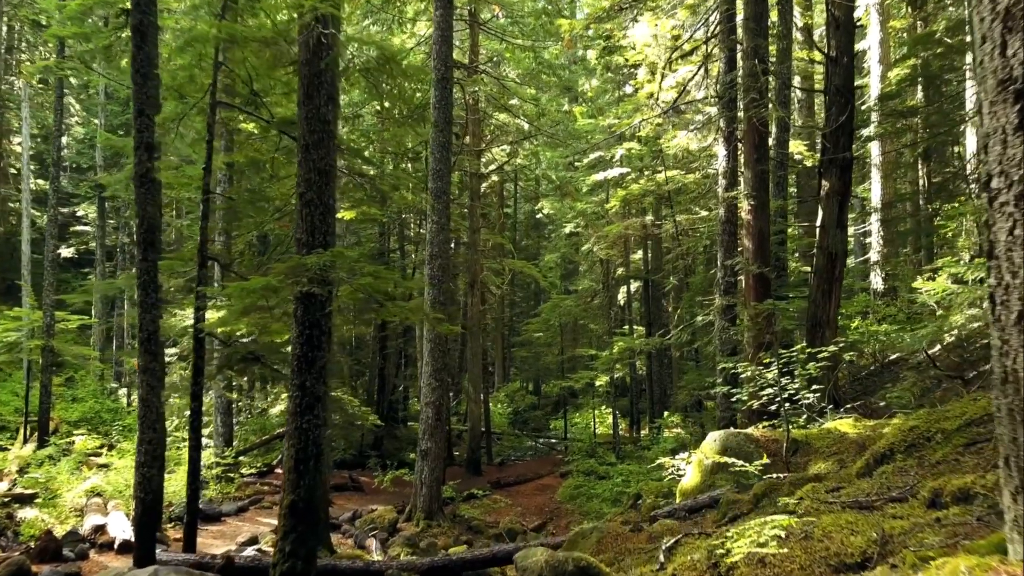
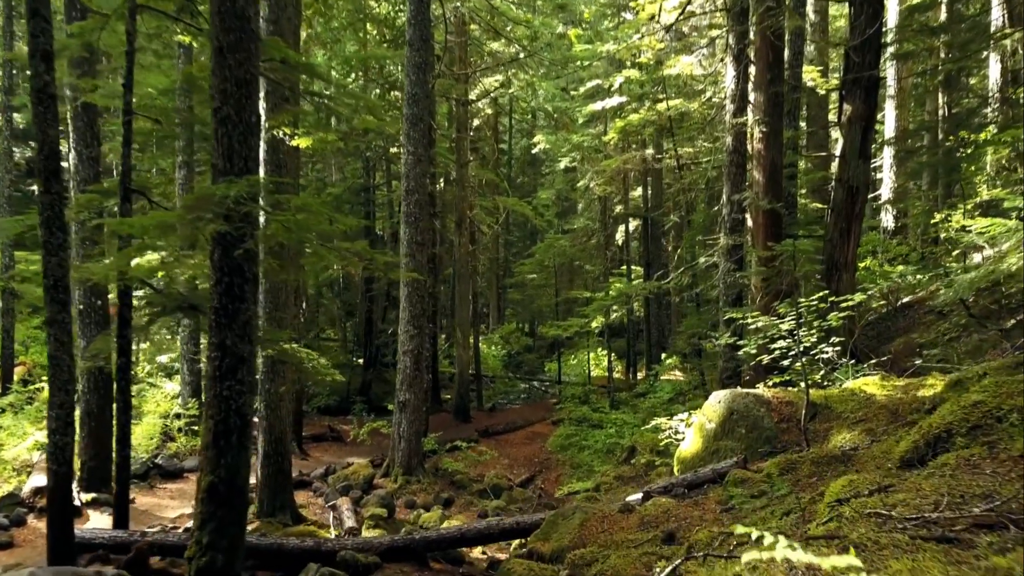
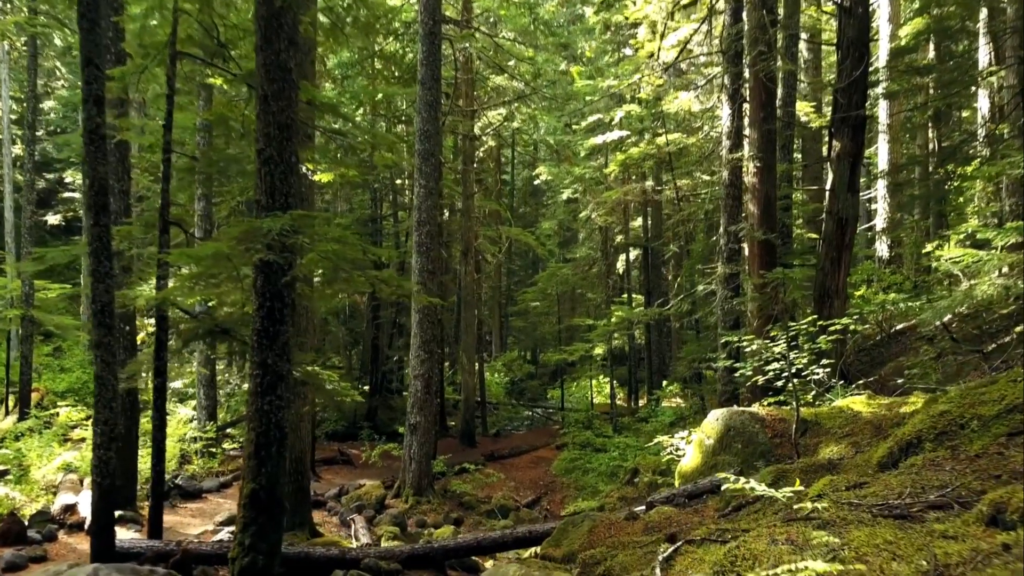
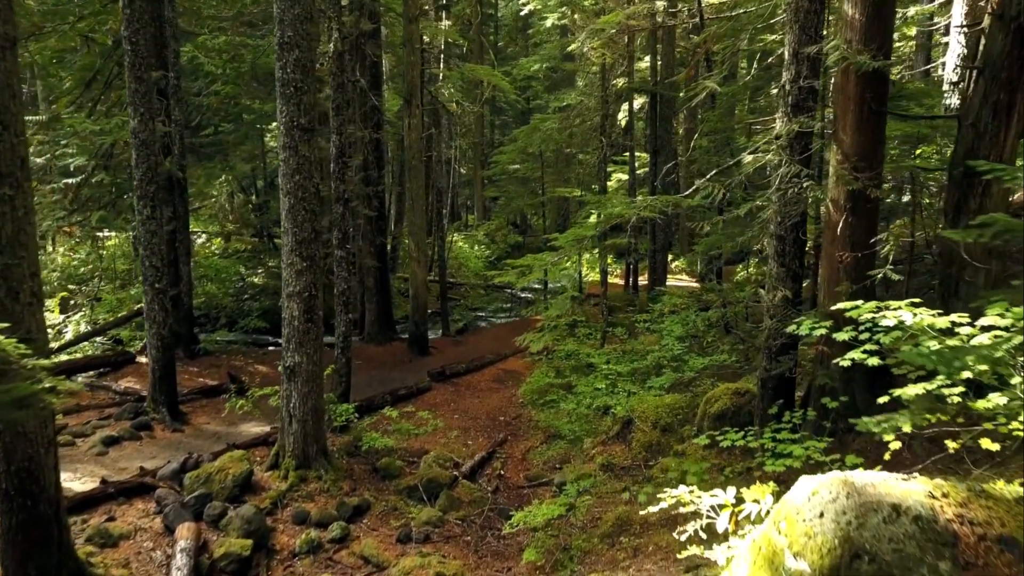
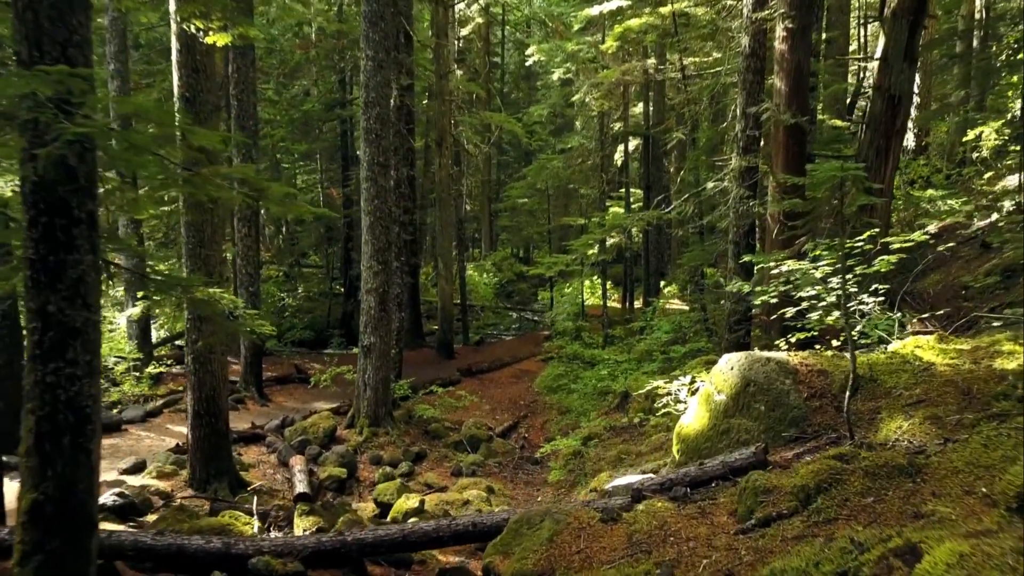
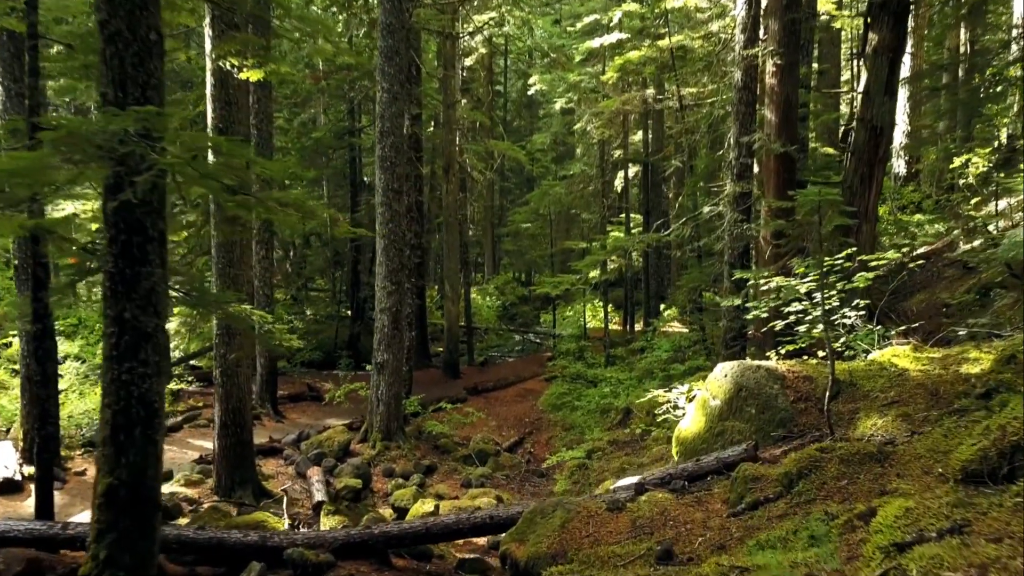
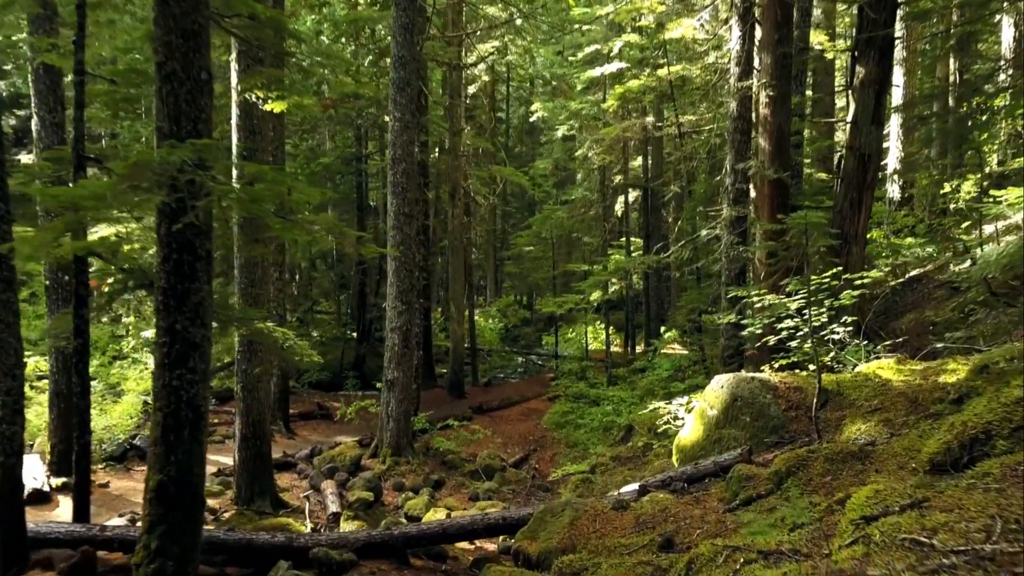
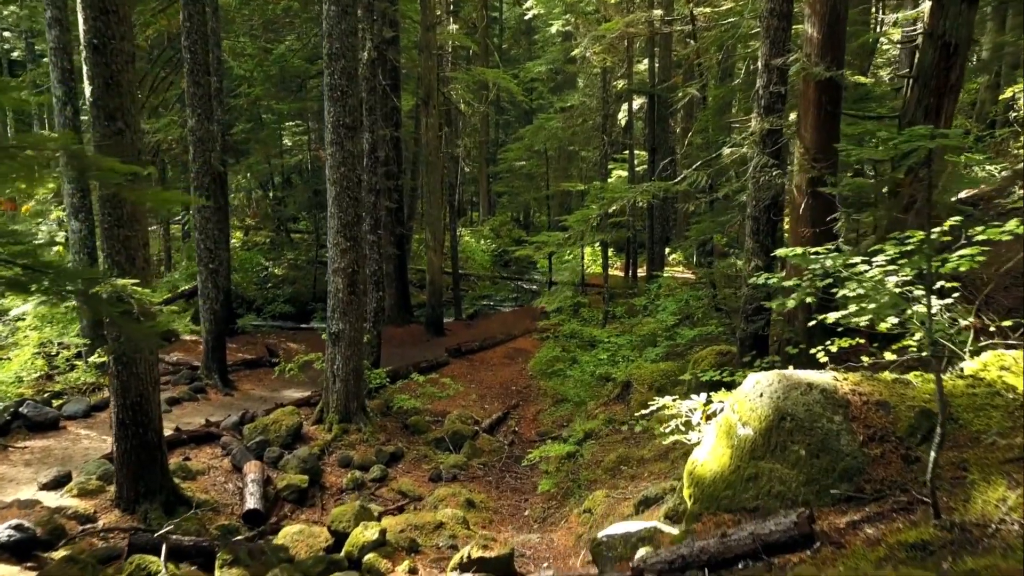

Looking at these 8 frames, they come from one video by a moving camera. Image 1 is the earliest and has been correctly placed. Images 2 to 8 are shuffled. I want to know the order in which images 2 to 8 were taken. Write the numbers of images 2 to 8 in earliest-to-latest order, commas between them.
3, 2, 7, 6, 5, 8, 4
